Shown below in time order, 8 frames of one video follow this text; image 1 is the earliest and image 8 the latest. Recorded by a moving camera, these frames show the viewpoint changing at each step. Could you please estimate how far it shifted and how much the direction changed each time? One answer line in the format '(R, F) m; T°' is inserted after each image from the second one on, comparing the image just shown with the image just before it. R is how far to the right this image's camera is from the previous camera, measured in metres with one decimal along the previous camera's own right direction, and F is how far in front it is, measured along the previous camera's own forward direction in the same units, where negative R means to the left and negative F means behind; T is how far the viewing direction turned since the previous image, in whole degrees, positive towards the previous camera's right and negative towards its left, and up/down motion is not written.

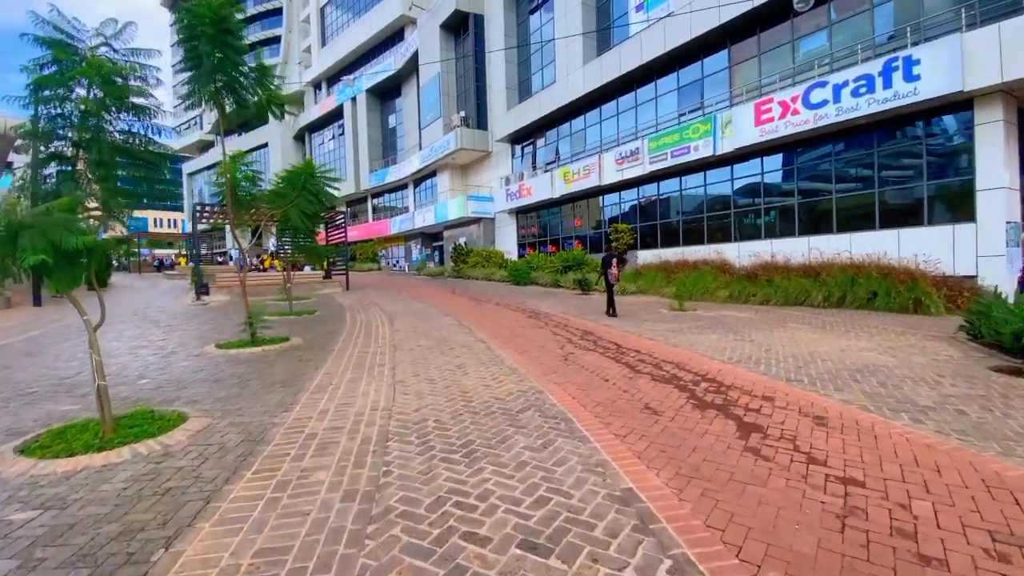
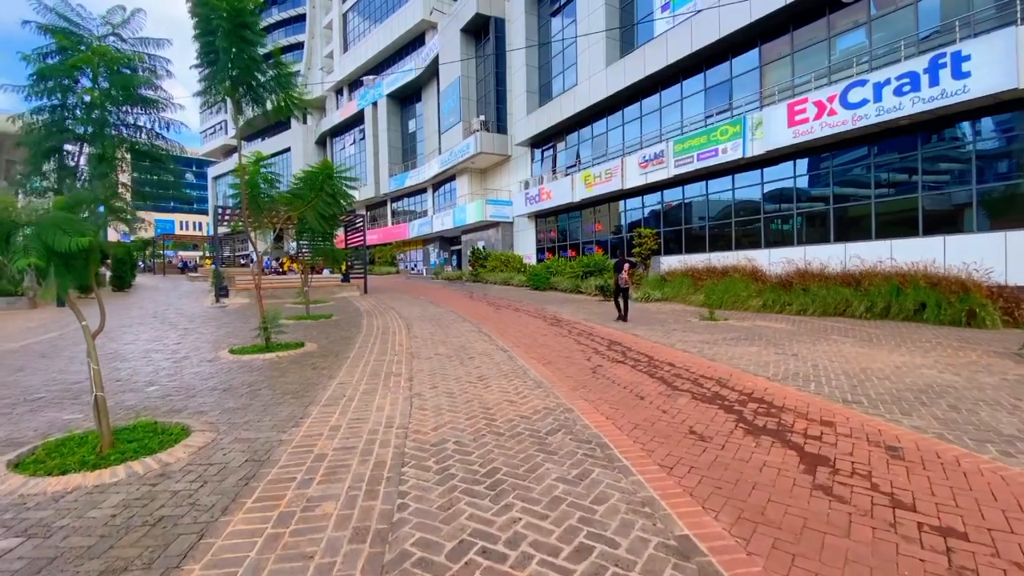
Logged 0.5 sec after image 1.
(-0.1, +0.4) m; -2°
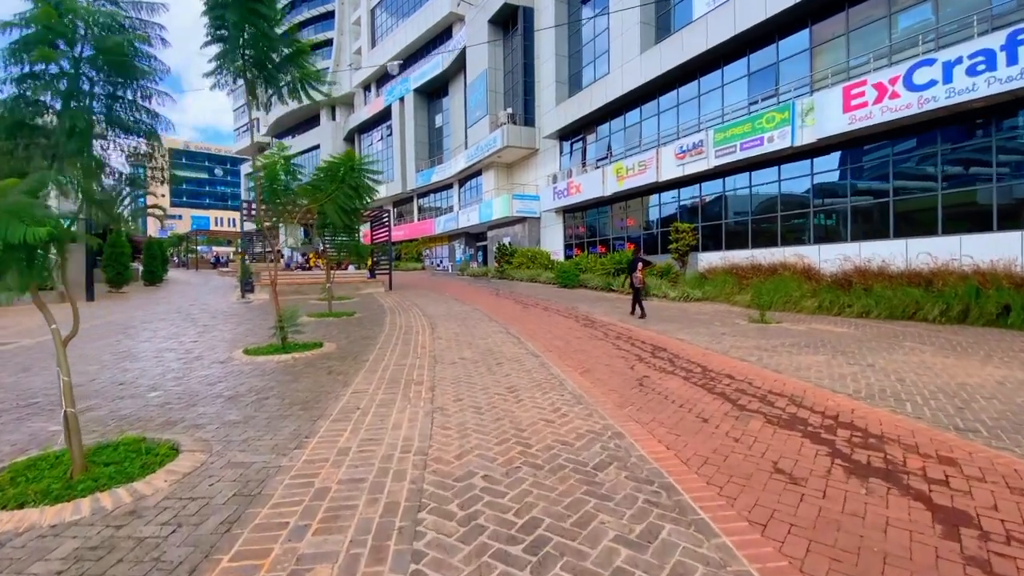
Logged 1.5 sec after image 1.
(-0.1, +0.8) m; -3°
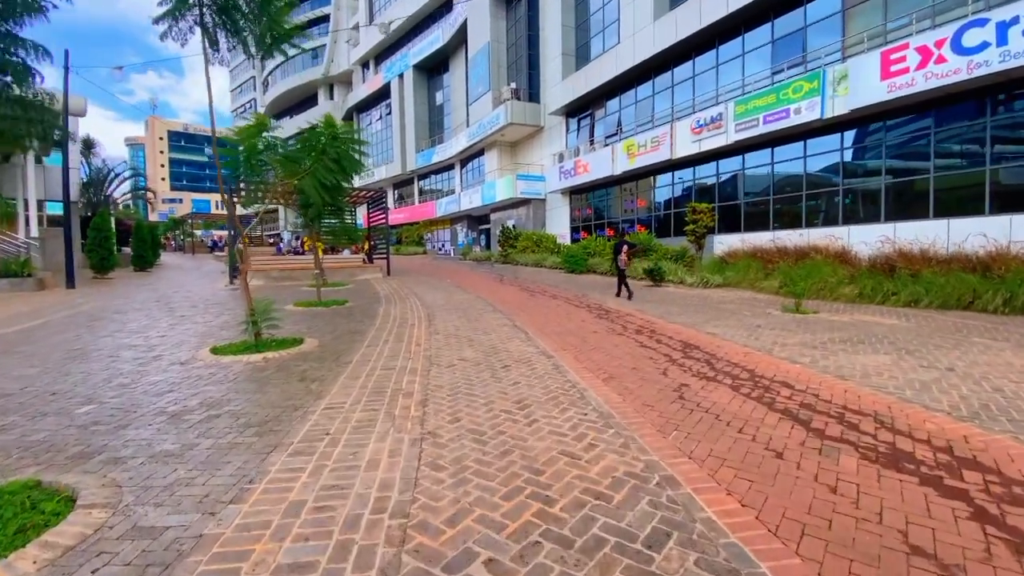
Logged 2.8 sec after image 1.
(-0.1, +1.1) m; 0°
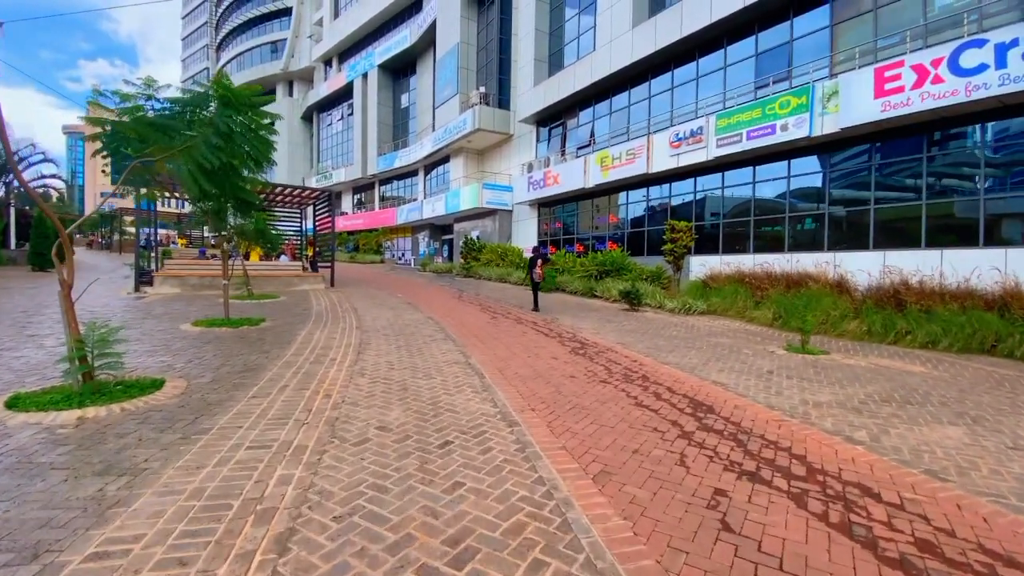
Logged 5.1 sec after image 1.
(+0.1, +1.9) m; +4°
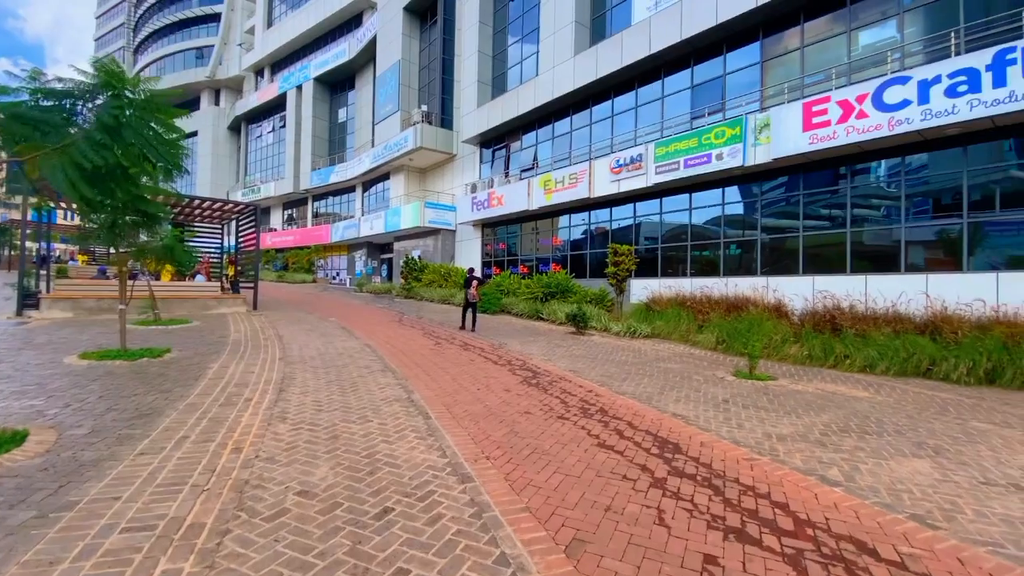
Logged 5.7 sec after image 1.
(-0.1, +0.5) m; +7°
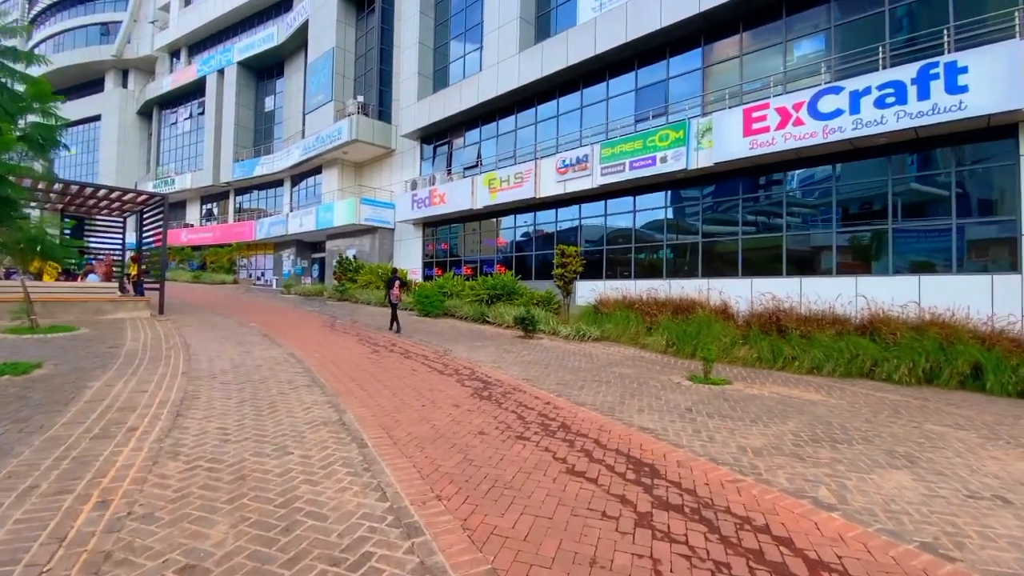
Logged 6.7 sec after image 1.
(-0.1, +0.7) m; +7°
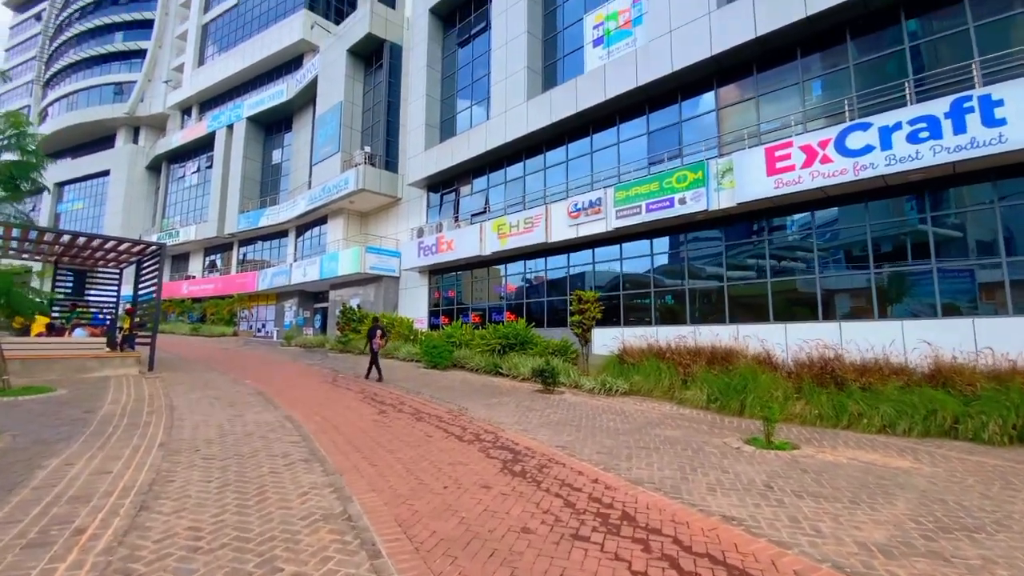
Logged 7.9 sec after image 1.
(-0.4, +0.9) m; 0°
